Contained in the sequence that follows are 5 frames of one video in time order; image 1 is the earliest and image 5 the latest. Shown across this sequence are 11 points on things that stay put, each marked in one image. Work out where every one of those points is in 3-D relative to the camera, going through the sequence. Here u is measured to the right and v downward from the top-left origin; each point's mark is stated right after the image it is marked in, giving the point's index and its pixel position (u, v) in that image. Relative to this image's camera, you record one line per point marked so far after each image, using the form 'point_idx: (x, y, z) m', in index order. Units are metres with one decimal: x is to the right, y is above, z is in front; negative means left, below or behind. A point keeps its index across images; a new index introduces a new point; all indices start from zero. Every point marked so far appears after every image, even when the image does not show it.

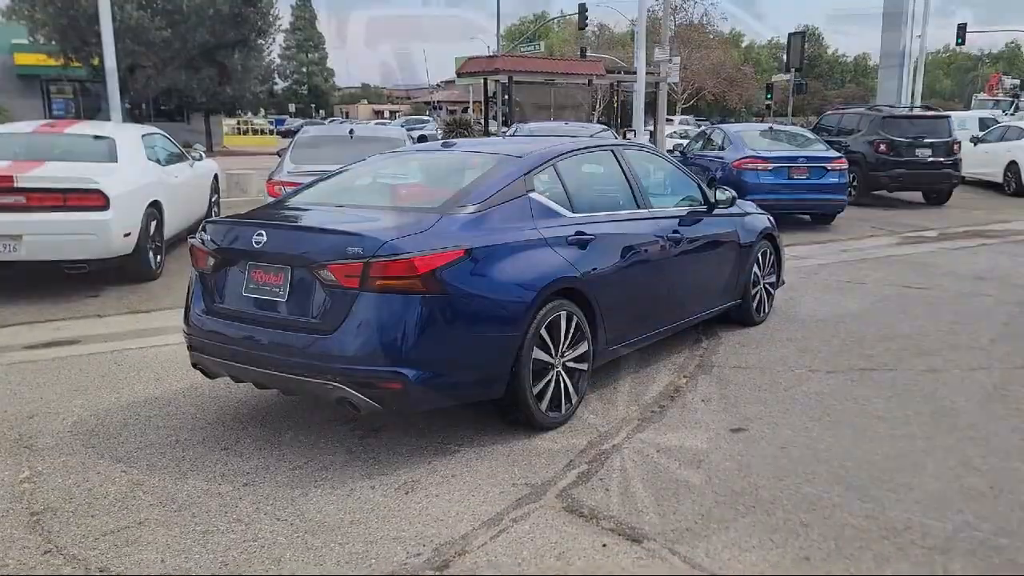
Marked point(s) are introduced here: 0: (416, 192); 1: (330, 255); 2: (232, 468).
0: (-0.6, +0.6, +5.2) m
1: (-0.8, +0.2, +4.1) m
2: (-1.4, -0.9, +4.3) m
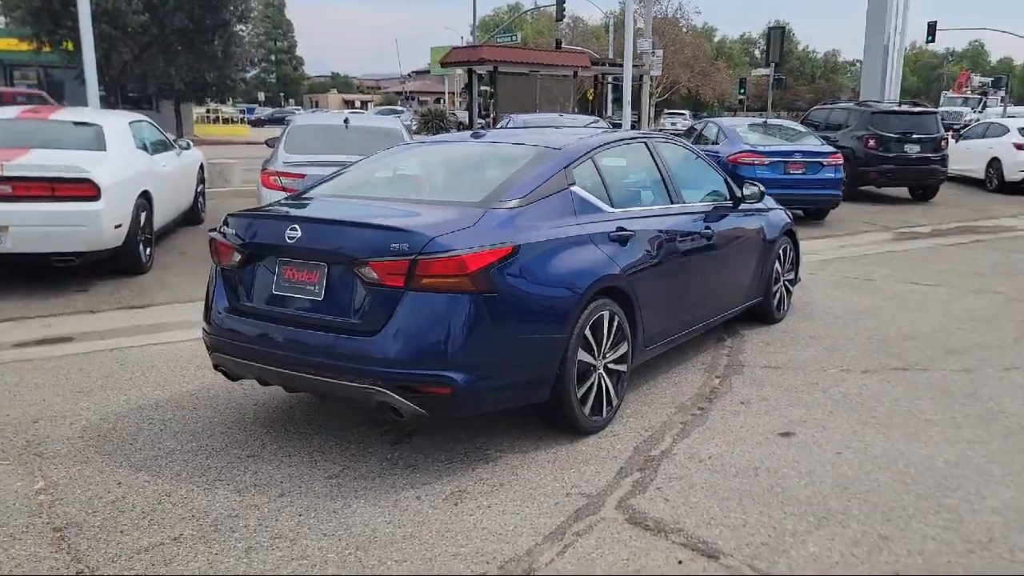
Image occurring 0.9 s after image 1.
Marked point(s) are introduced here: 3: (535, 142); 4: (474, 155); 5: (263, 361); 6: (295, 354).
0: (-0.4, +0.6, +5.0) m
1: (-0.6, +0.2, +3.9) m
2: (-1.2, -0.9, +4.0) m
3: (+0.1, +0.9, +5.4) m
4: (-0.2, +0.8, +5.3) m
5: (-1.2, -0.4, +4.2) m
6: (-1.0, -0.3, +4.1) m
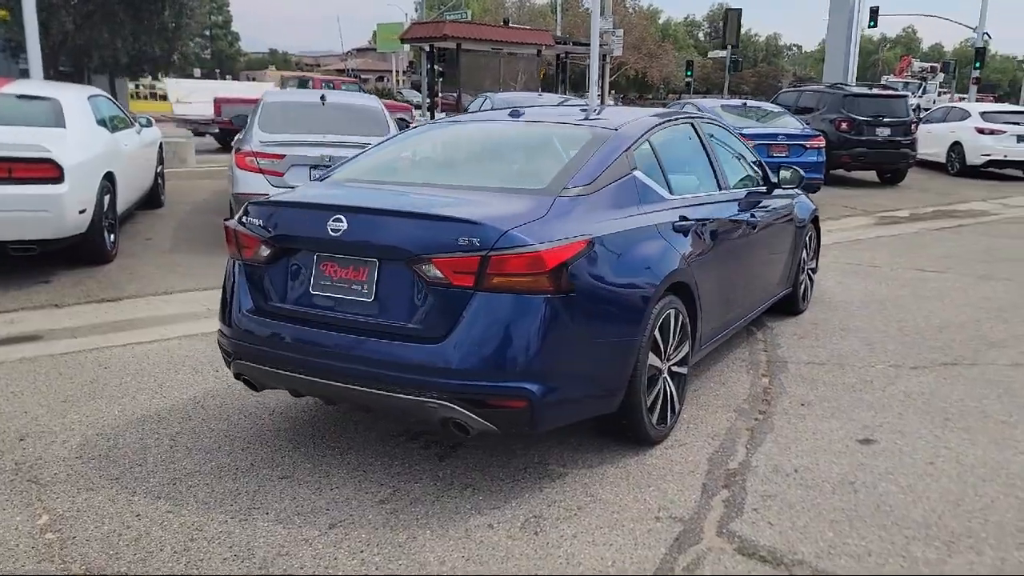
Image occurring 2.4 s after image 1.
0: (-0.1, +0.6, +4.5) m
1: (-0.3, +0.2, +3.4) m
2: (-0.8, -0.9, +3.5) m
3: (+0.3, +1.0, +4.9) m
4: (0.0, +0.9, +4.9) m
5: (-0.9, -0.4, +3.7) m
6: (-0.7, -0.3, +3.6) m
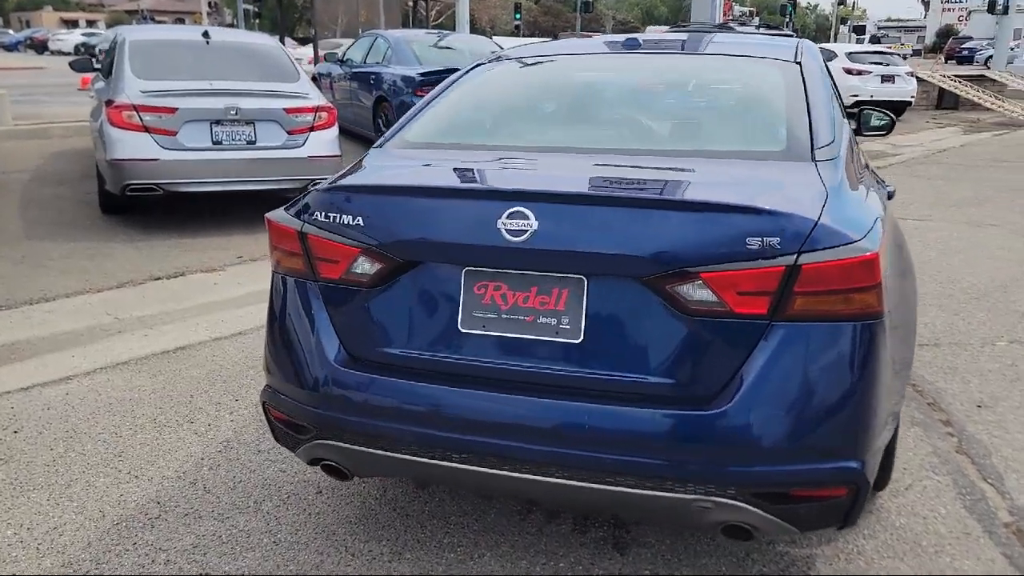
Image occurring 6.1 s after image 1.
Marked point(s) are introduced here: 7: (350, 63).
0: (+0.4, +0.6, +3.2) m
1: (+0.5, +0.1, +2.1) m
2: (-0.1, -1.0, +2.2) m
3: (+0.7, +1.0, +3.7) m
4: (+0.4, +0.9, +3.6) m
5: (-0.2, -0.5, +2.3) m
6: (0.0, -0.4, +2.2) m
7: (-2.4, +3.3, +12.5) m
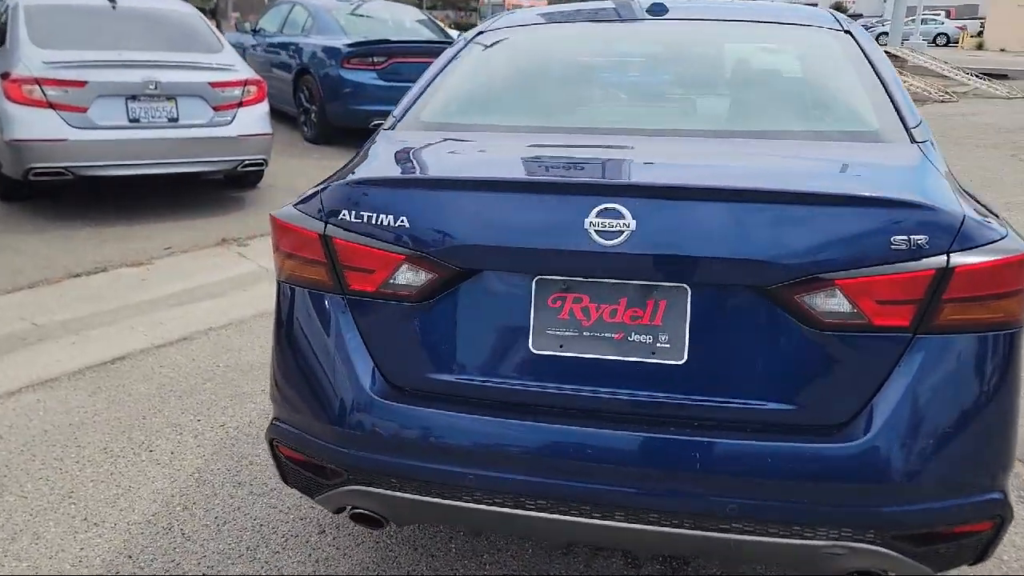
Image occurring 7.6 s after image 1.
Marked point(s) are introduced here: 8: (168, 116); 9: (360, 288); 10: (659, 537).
0: (+0.4, +0.6, +2.9) m
1: (+0.7, +0.1, +1.8) m
2: (+0.2, -1.0, +1.9) m
3: (+0.7, +1.0, +3.3) m
4: (+0.4, +0.9, +3.2) m
5: (0.0, -0.5, +1.9) m
6: (+0.2, -0.4, +1.9) m
7: (-3.4, +3.5, +11.6) m
8: (-2.6, +1.3, +6.6) m
9: (-0.4, 0.0, +2.0) m
10: (+0.3, -0.6, +1.9) m
